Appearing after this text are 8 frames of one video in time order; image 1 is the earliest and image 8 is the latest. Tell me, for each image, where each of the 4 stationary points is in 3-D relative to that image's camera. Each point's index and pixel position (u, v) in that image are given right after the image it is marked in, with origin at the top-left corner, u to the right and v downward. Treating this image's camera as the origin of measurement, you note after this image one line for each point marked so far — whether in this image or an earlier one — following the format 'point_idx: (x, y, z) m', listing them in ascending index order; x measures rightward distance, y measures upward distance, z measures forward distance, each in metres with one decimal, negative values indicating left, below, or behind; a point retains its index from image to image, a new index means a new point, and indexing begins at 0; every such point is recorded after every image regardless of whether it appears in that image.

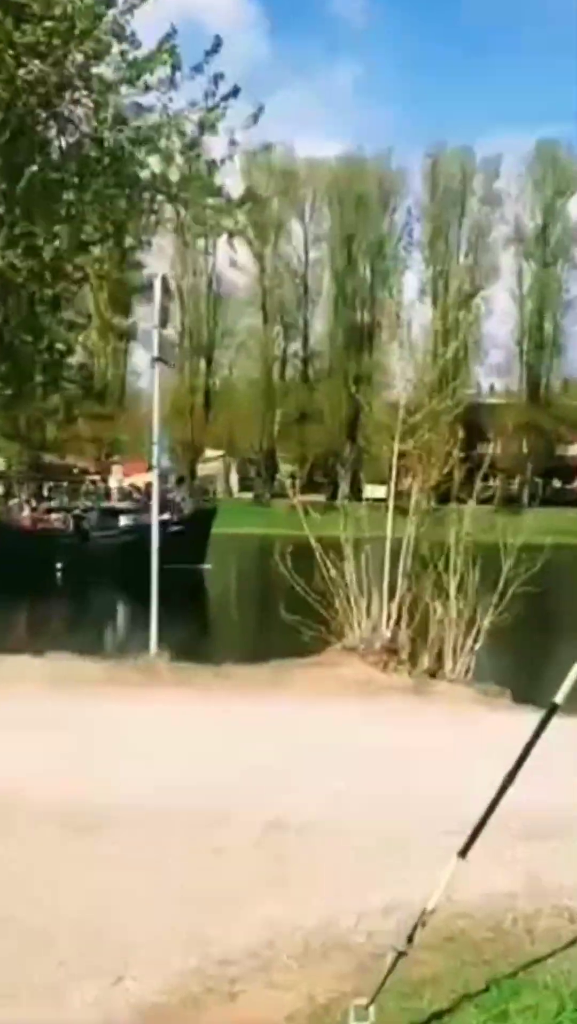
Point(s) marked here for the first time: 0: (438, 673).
0: (+1.7, -1.8, +14.9) m
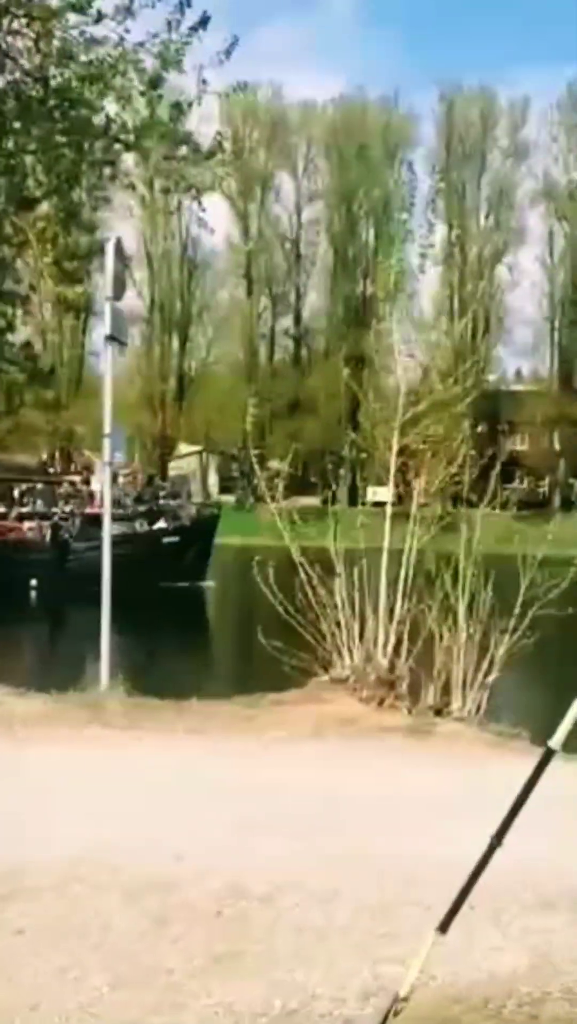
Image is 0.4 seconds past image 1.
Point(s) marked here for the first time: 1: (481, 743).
0: (+1.5, -1.9, +12.5) m
1: (+1.6, -1.9, +10.7) m
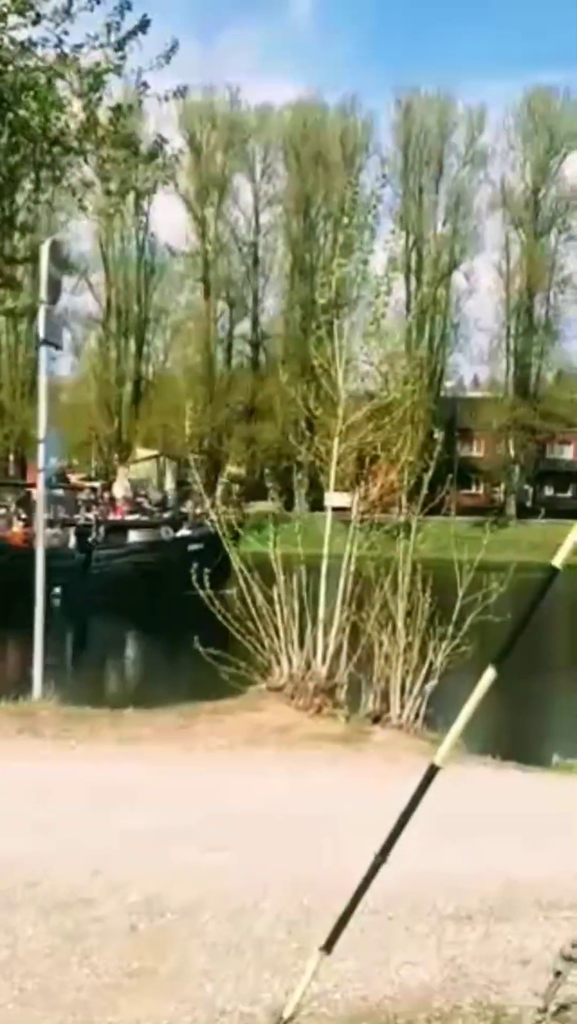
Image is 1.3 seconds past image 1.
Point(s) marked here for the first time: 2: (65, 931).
0: (+0.9, -2.0, +12.5) m
1: (+1.1, -2.0, +10.7) m
2: (-1.1, -2.0, +6.2) m
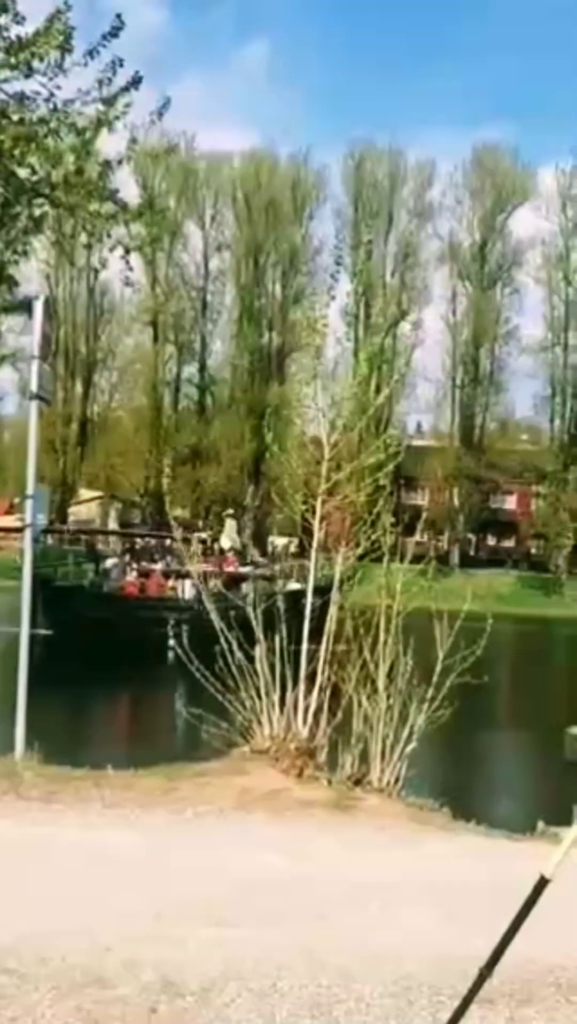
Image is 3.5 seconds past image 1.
0: (+0.7, -2.6, +12.4) m
1: (+1.0, -2.5, +10.6) m
2: (-1.0, -2.4, +6.1) m
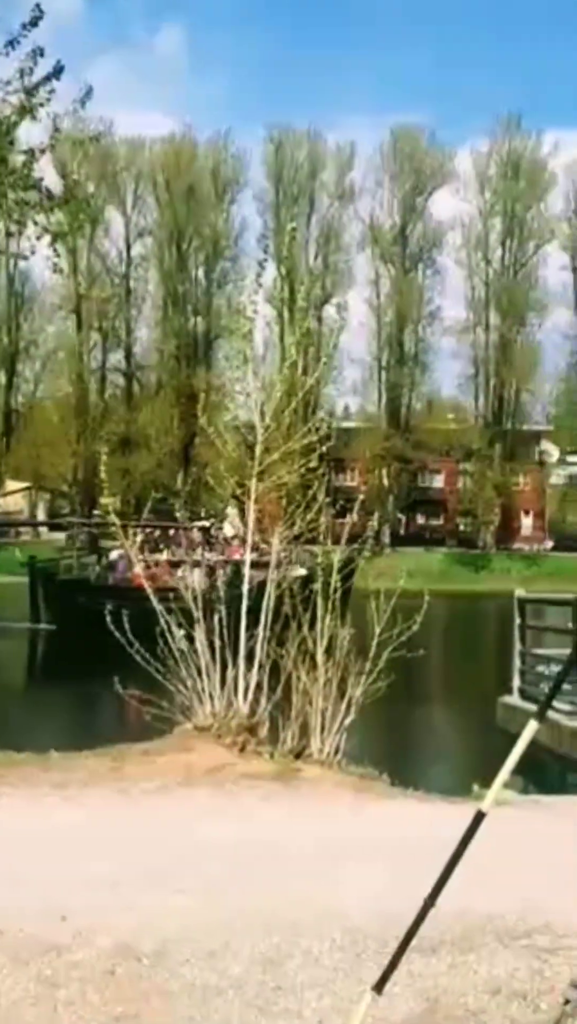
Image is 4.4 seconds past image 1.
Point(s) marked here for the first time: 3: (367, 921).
0: (+0.1, -2.4, +12.7) m
1: (+0.5, -2.3, +11.0) m
2: (-1.2, -2.3, +6.3) m
3: (+0.4, -2.3, +7.2) m
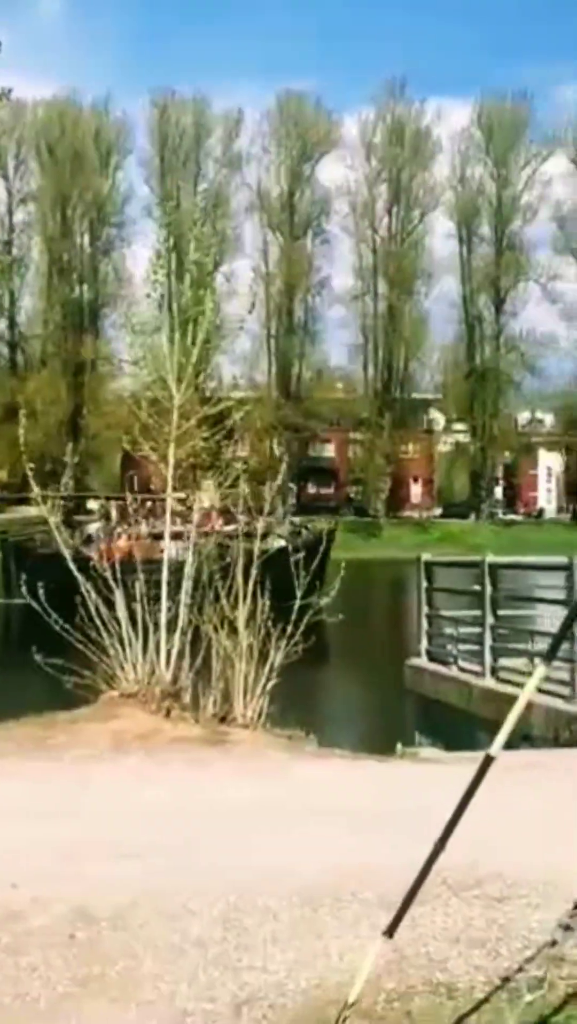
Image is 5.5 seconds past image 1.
0: (-0.6, -2.0, +12.7) m
1: (-0.1, -2.0, +11.0) m
2: (-1.4, -2.1, +6.2) m
3: (+0.2, -2.0, +7.2) m
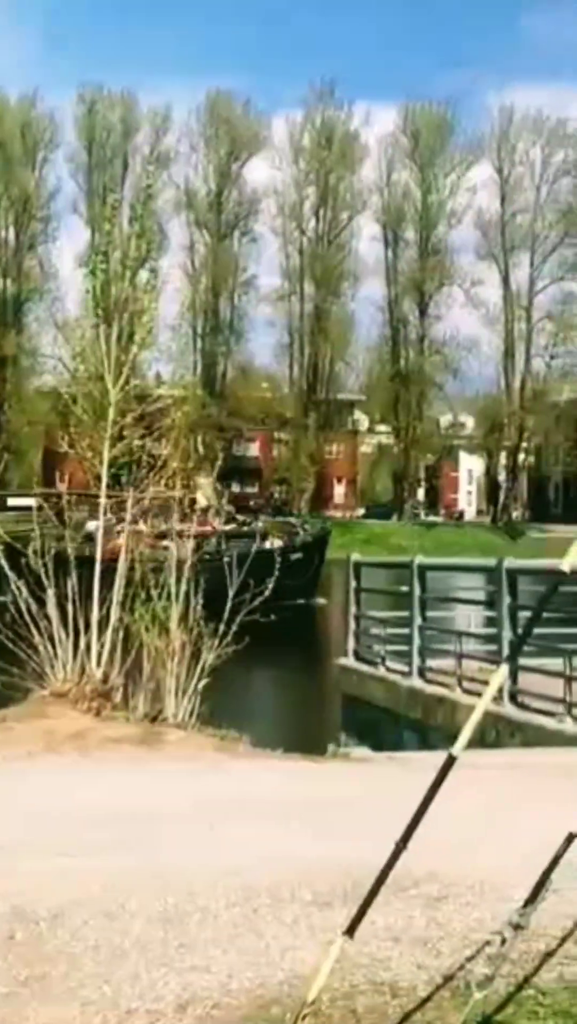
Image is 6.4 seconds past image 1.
0: (-1.3, -2.0, +12.7) m
1: (-0.7, -2.0, +11.0) m
2: (-1.6, -2.1, +6.2) m
3: (-0.2, -2.0, +7.2) m
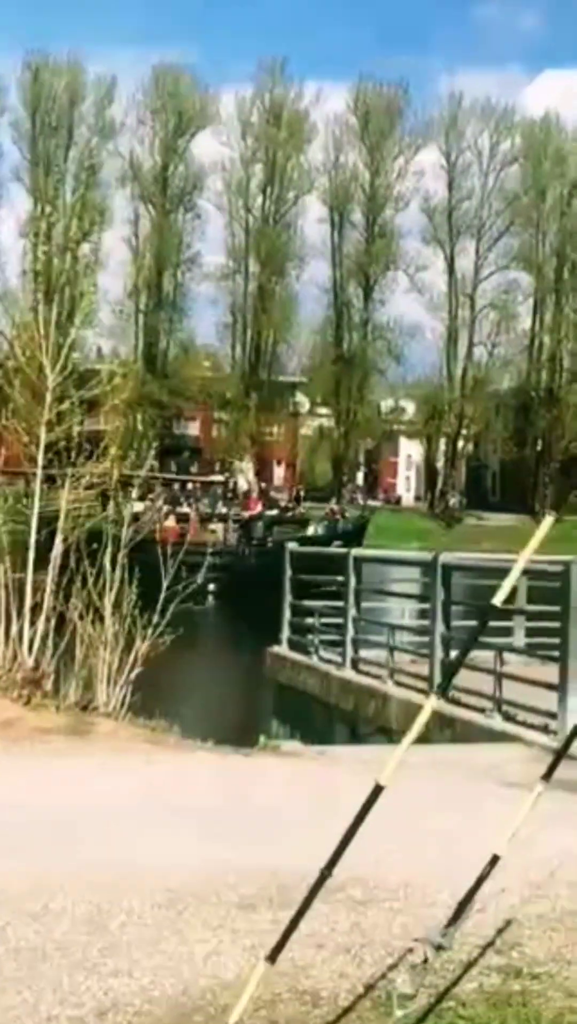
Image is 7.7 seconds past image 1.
0: (-1.9, -1.9, +12.6) m
1: (-1.3, -1.9, +11.0) m
2: (-2.0, -2.0, +6.1) m
3: (-0.6, -2.0, +7.2) m
